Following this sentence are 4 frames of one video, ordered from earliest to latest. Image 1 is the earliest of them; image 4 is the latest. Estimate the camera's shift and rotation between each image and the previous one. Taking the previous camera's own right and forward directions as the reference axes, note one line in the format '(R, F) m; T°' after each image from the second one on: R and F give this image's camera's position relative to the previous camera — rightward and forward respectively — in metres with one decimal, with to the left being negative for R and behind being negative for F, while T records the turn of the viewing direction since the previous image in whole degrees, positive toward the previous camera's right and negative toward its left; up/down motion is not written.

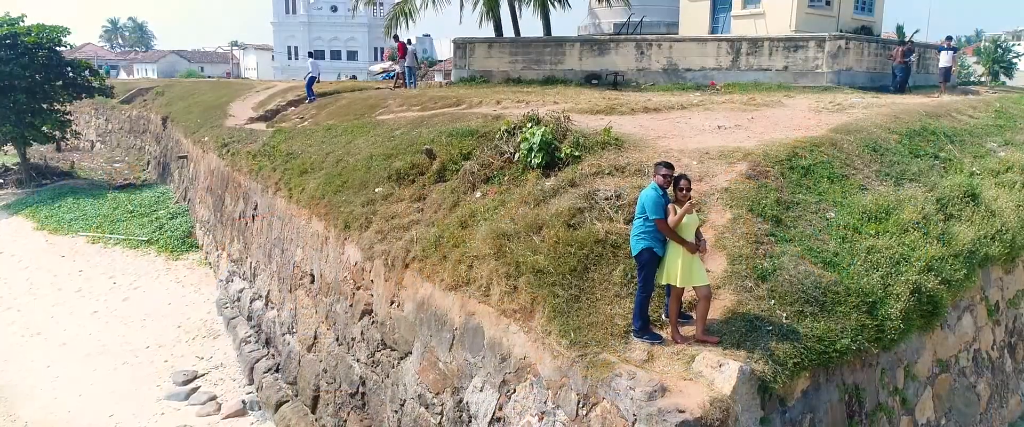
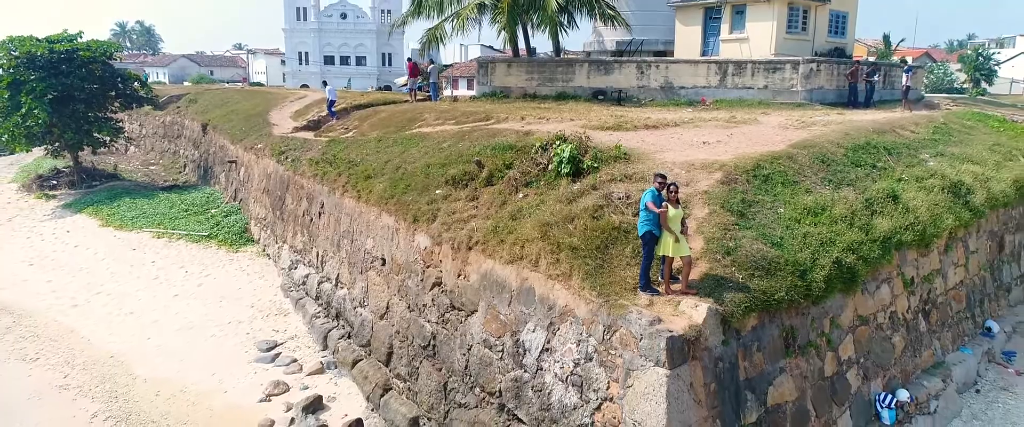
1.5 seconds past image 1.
(-0.4, -2.1) m; 0°
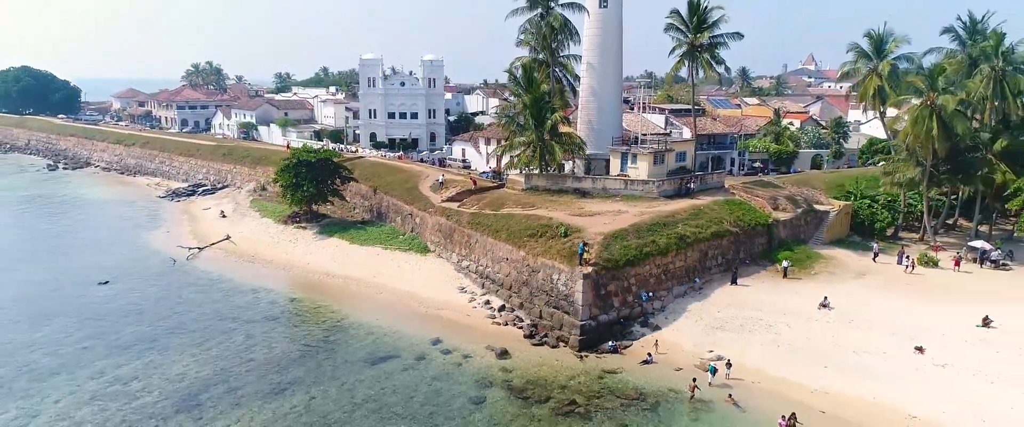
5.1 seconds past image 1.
(-1.6, -23.1) m; 0°
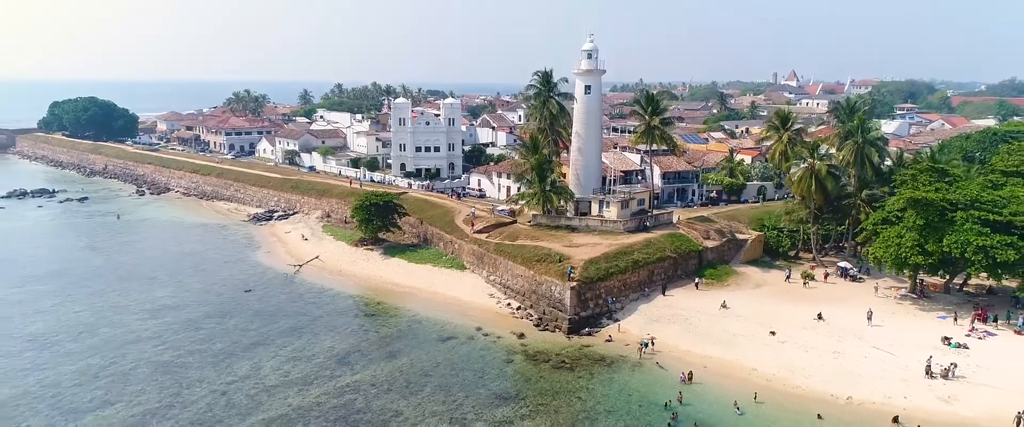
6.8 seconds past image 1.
(-0.9, -17.6) m; 0°
